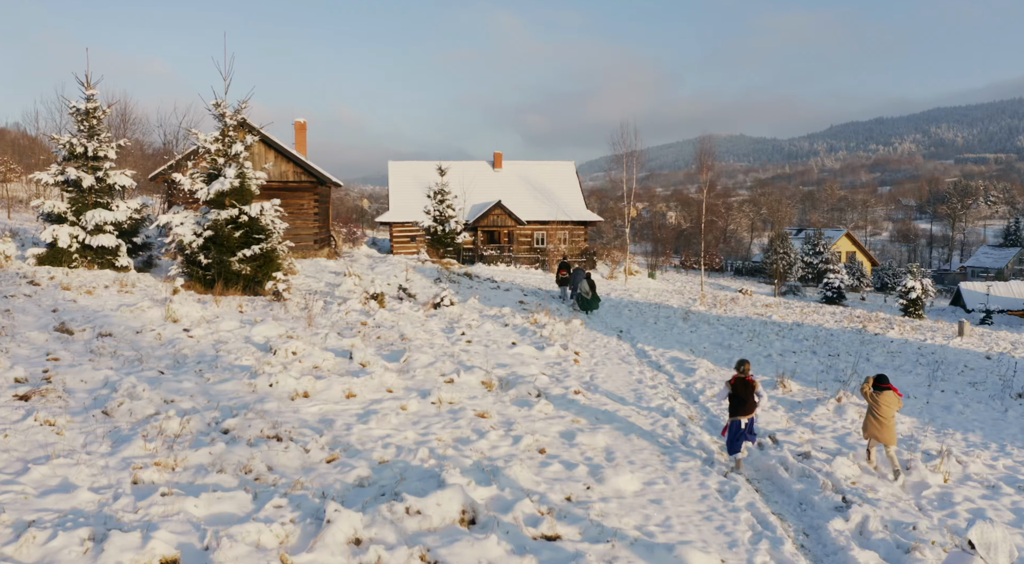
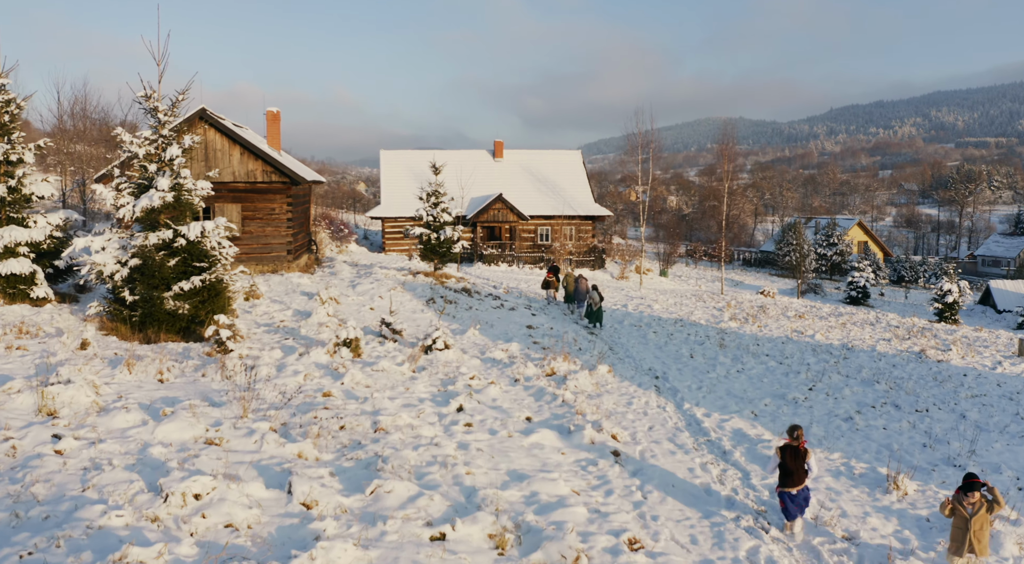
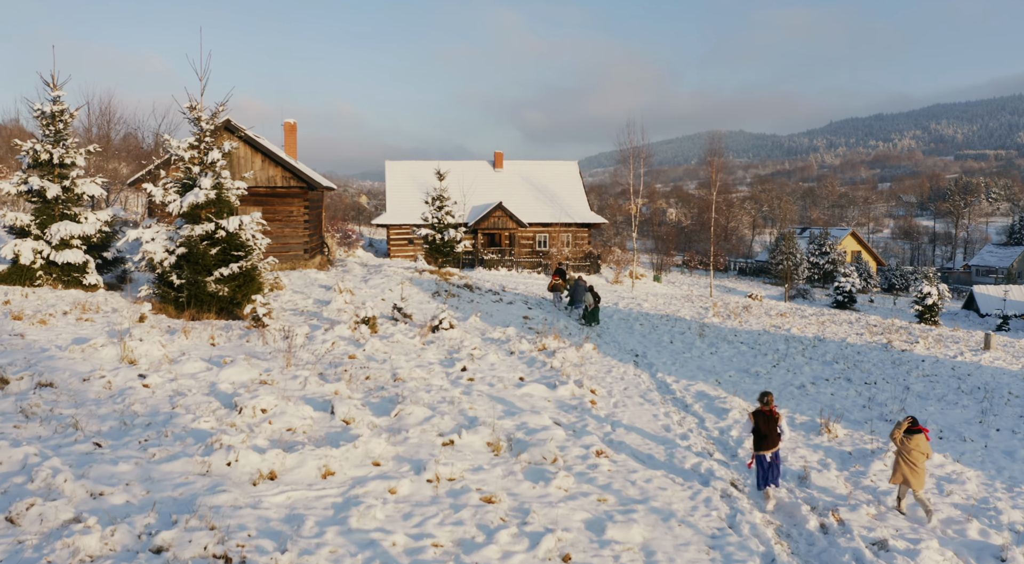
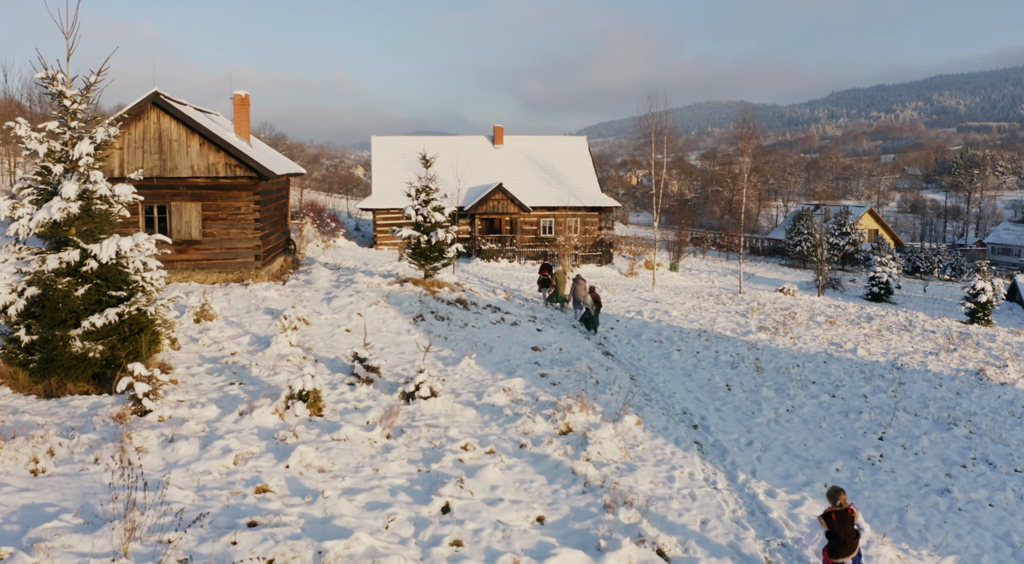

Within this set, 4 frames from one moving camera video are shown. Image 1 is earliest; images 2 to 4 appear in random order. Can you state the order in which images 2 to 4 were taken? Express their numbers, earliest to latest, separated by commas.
3, 2, 4
